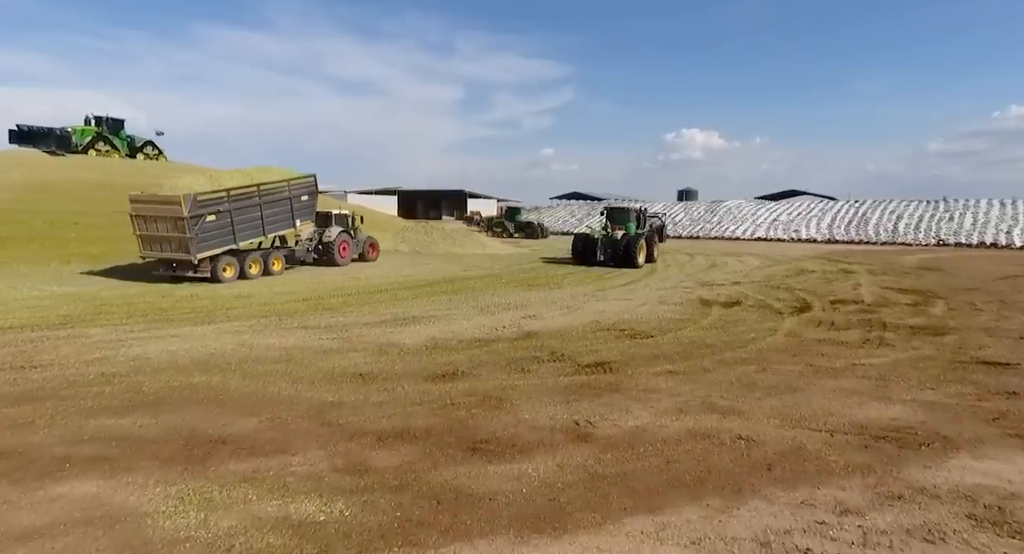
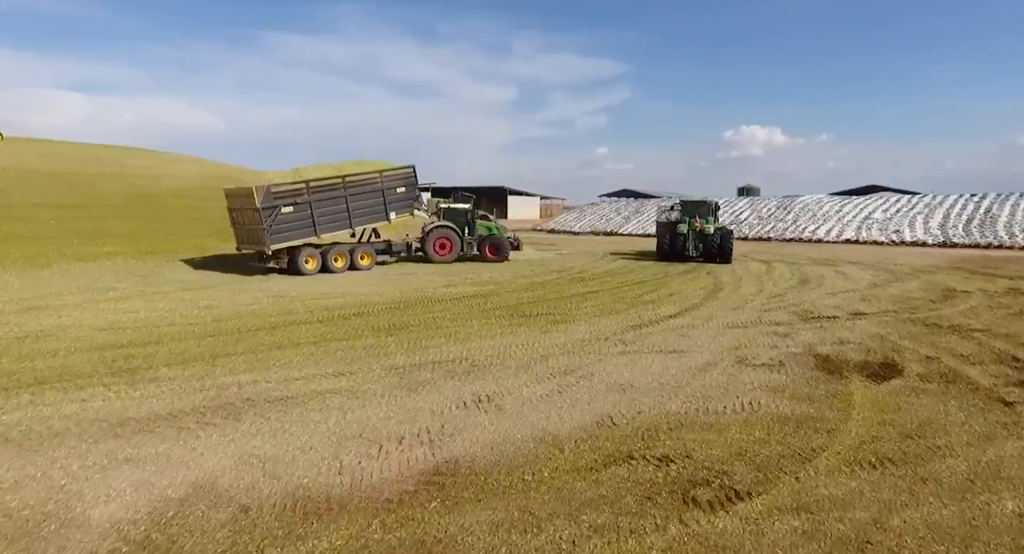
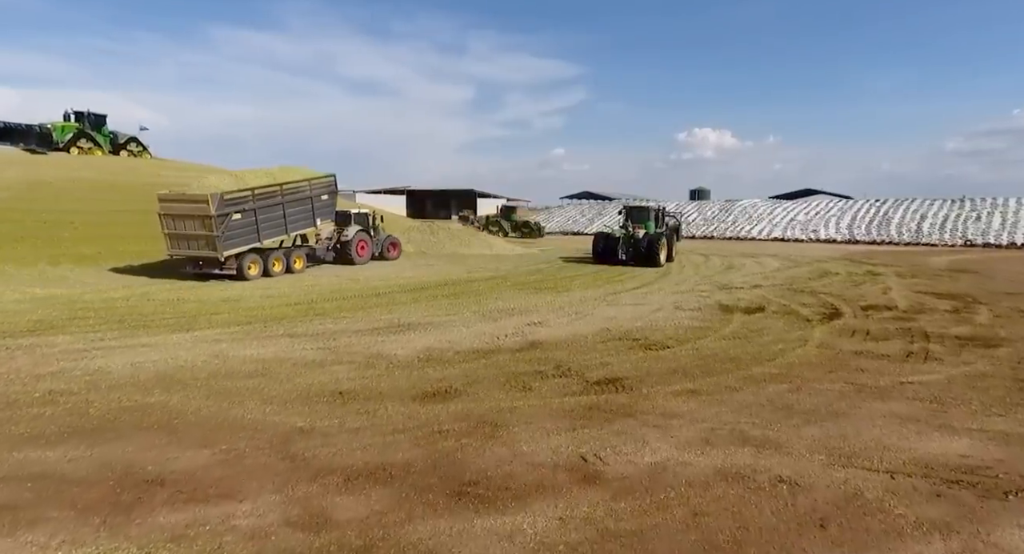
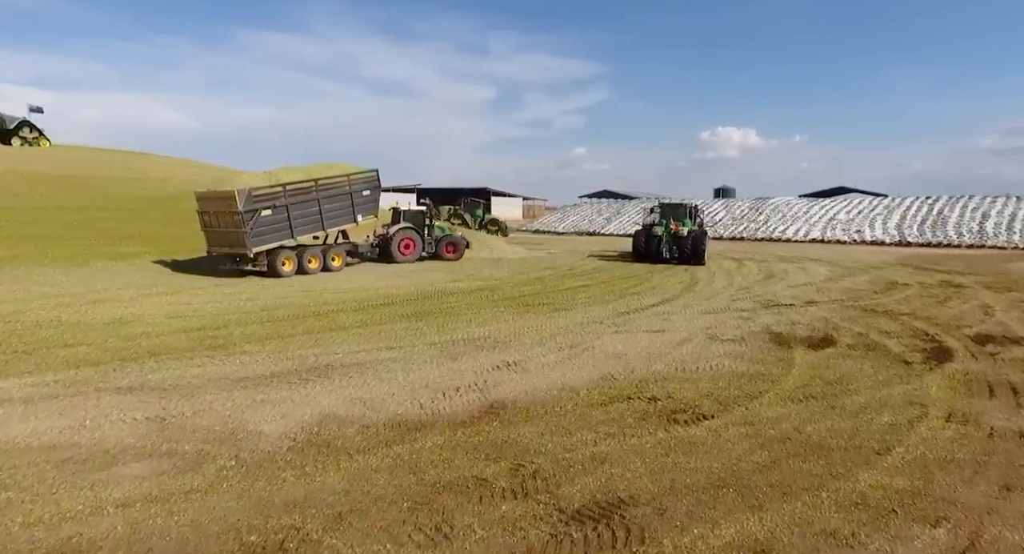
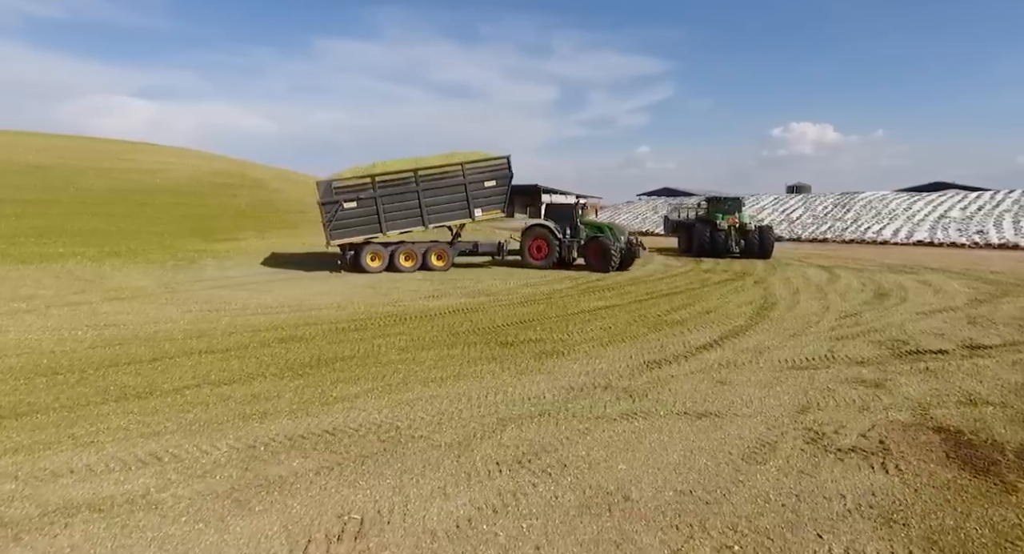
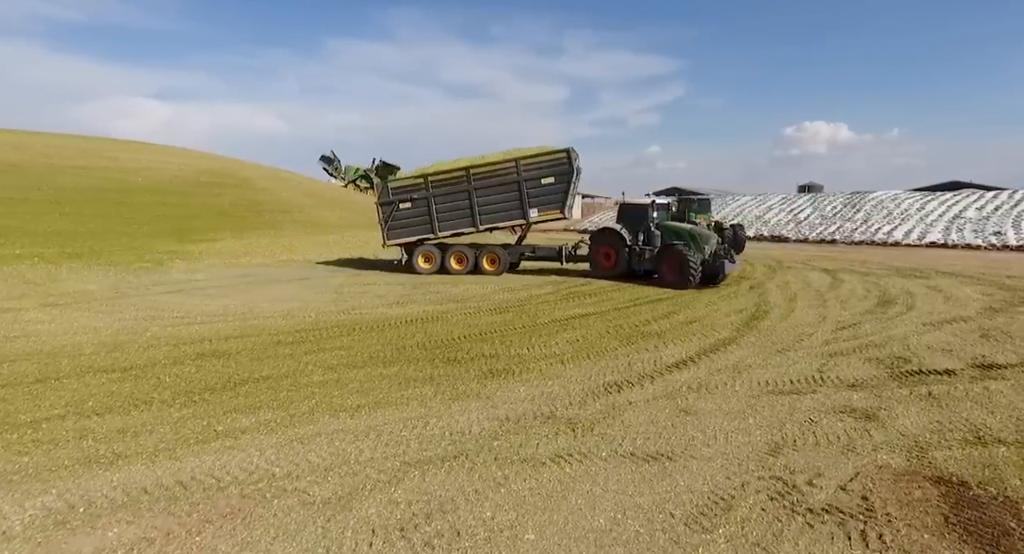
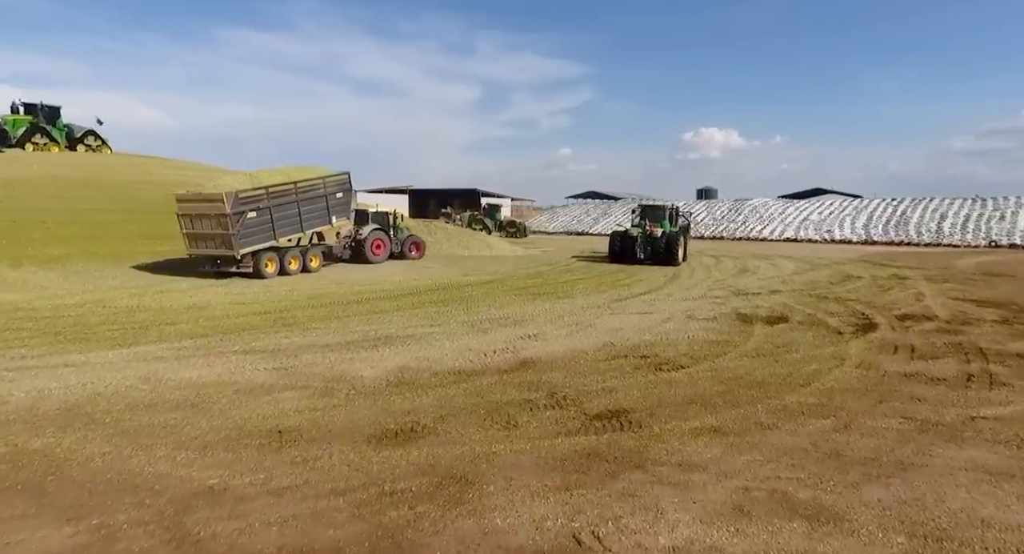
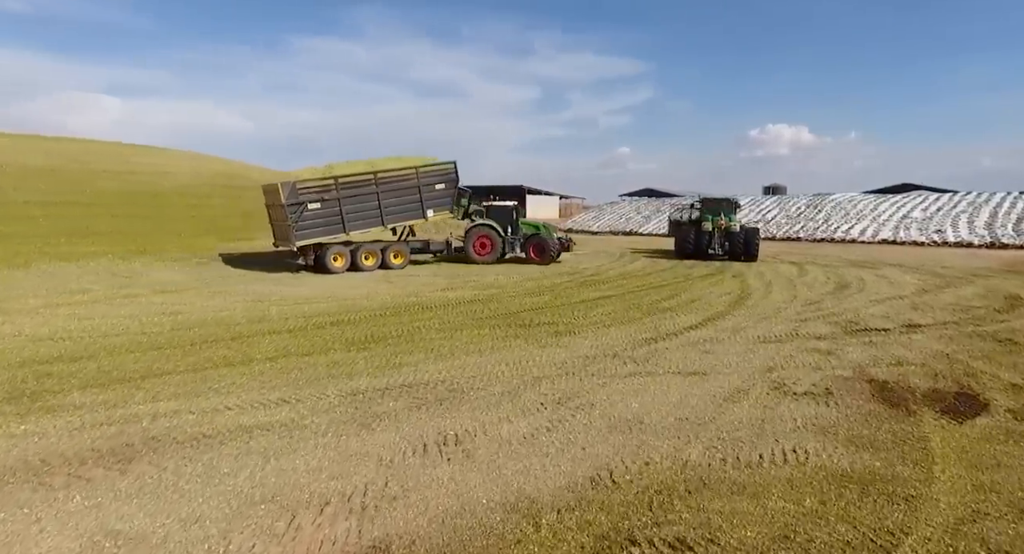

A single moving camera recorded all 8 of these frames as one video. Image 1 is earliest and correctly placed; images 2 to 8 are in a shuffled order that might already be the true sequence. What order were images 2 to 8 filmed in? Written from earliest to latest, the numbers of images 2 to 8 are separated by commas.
3, 7, 4, 2, 8, 5, 6
